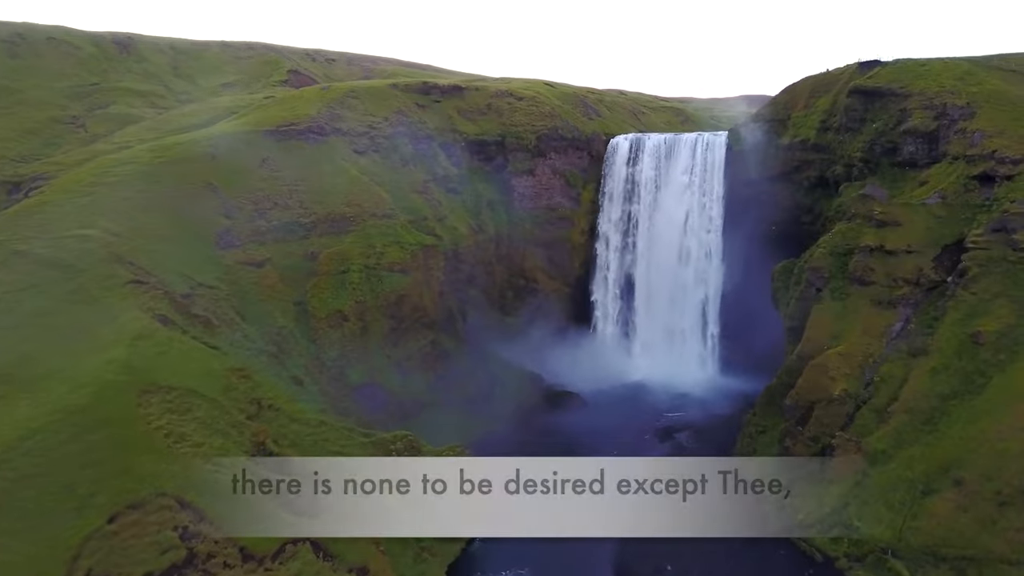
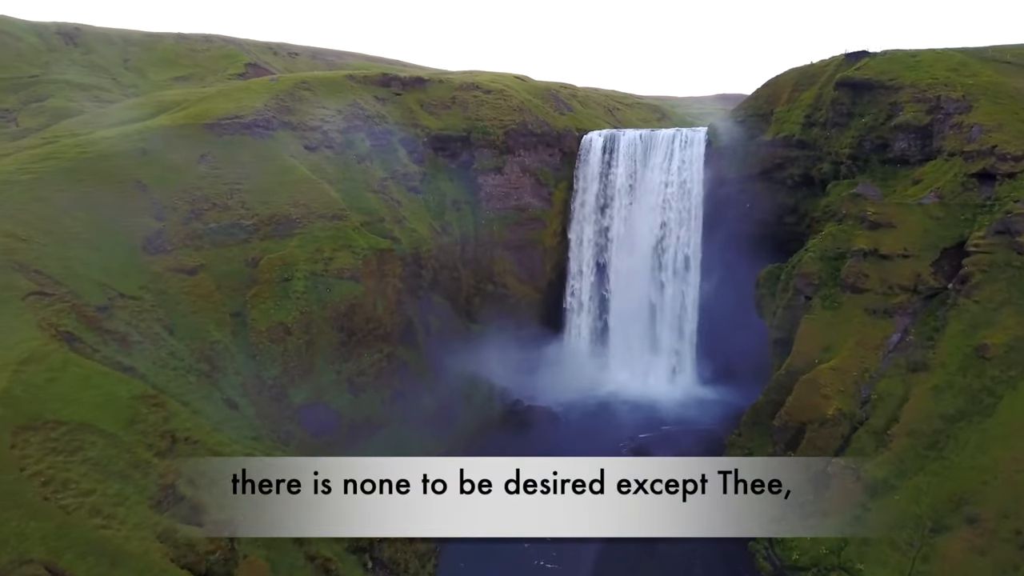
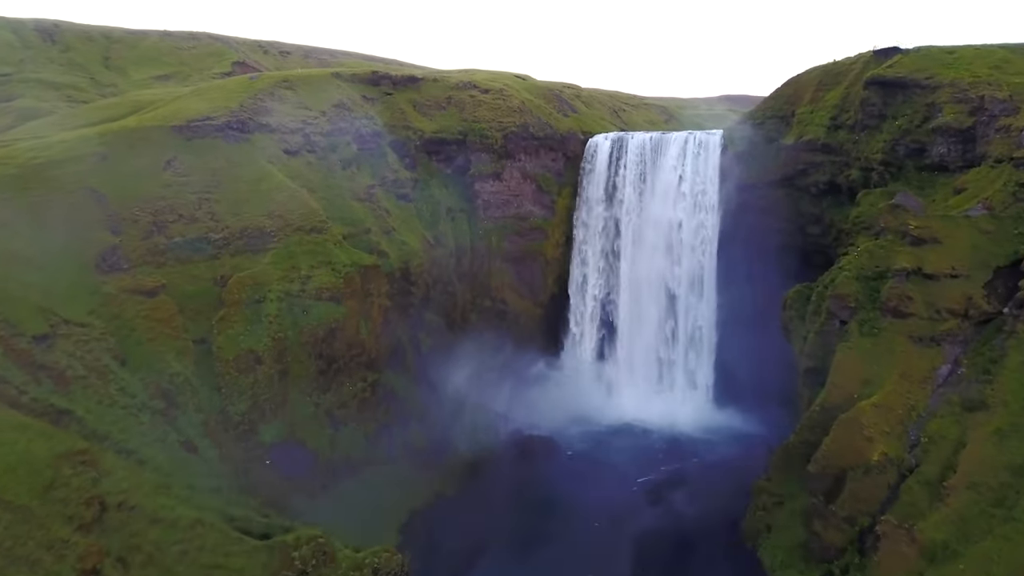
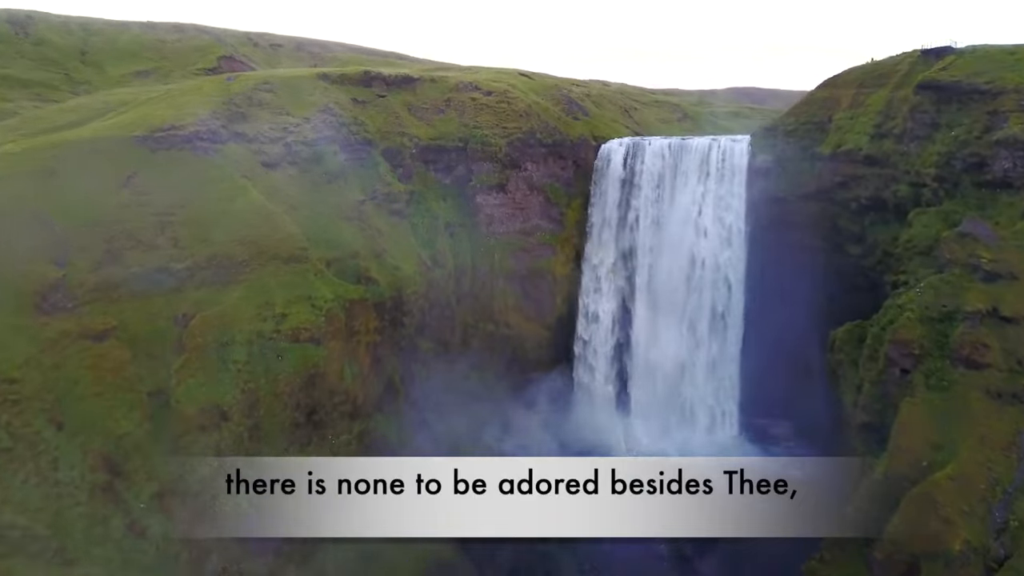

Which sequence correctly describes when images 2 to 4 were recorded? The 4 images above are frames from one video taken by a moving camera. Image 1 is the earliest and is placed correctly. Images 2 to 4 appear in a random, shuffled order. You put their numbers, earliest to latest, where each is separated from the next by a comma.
2, 3, 4
